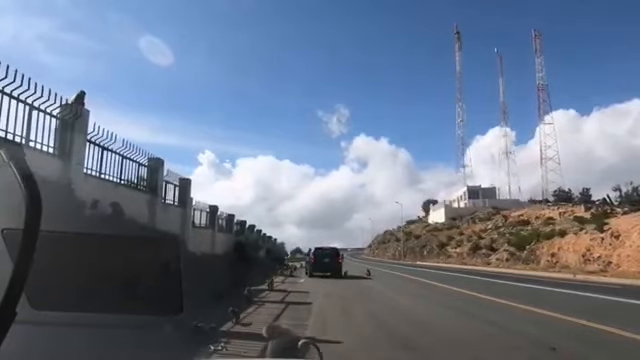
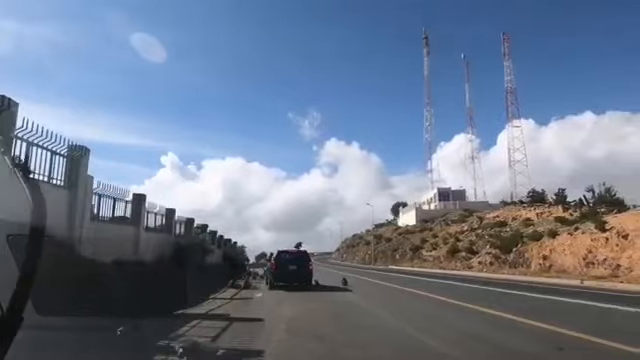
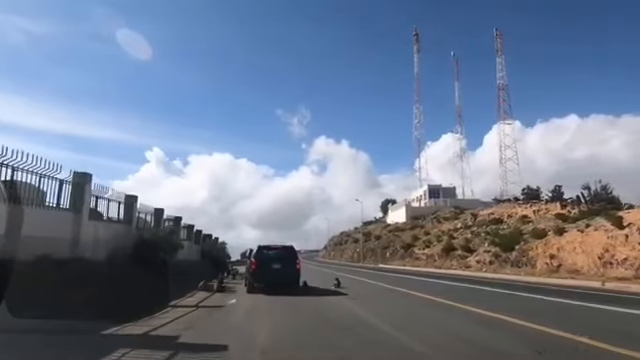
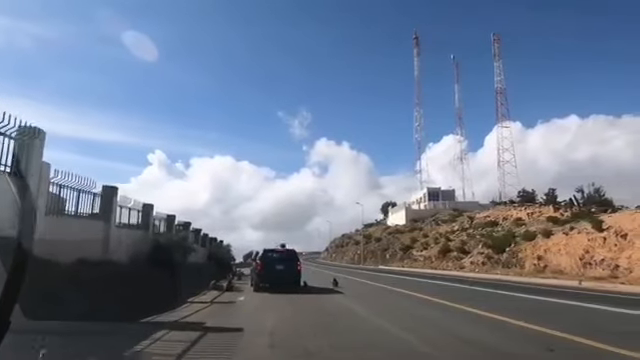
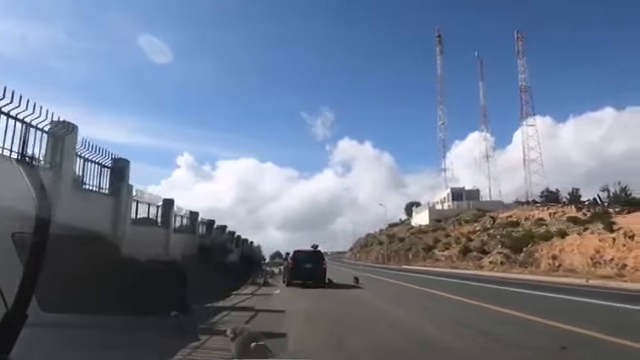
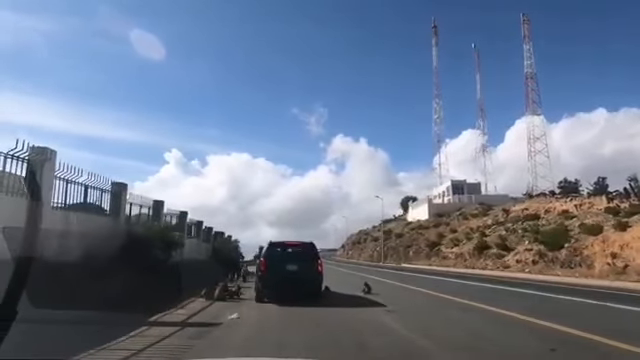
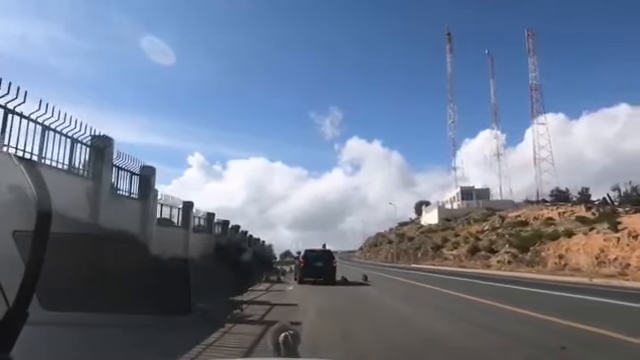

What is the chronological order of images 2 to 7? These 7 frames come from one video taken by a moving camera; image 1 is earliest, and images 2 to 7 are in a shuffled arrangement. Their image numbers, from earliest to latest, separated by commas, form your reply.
7, 5, 2, 4, 3, 6
